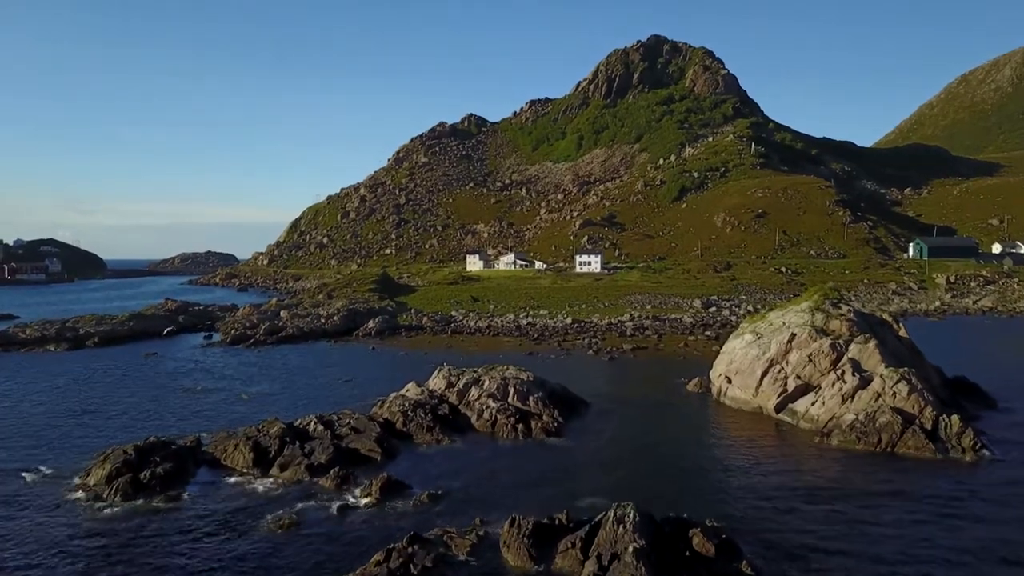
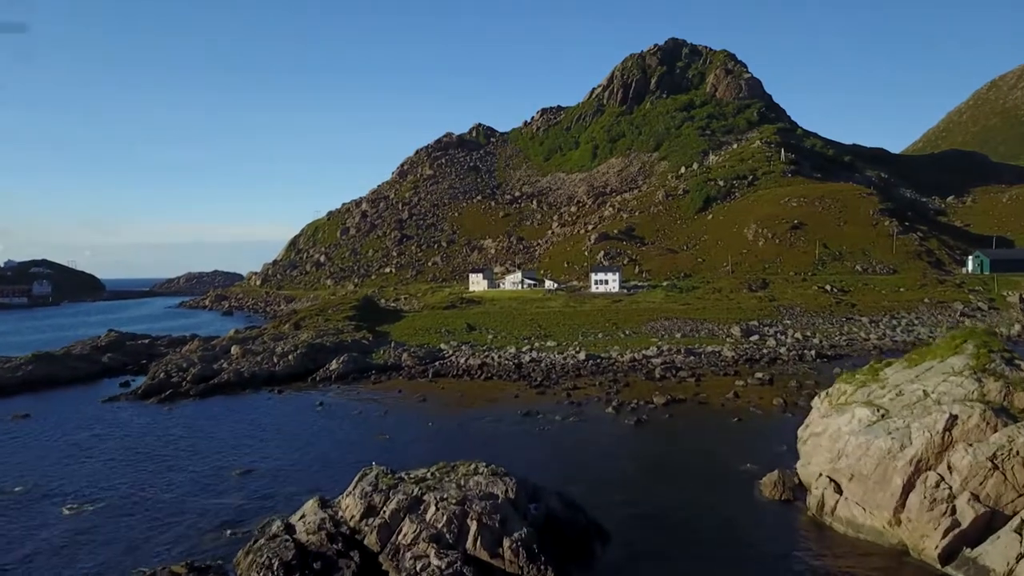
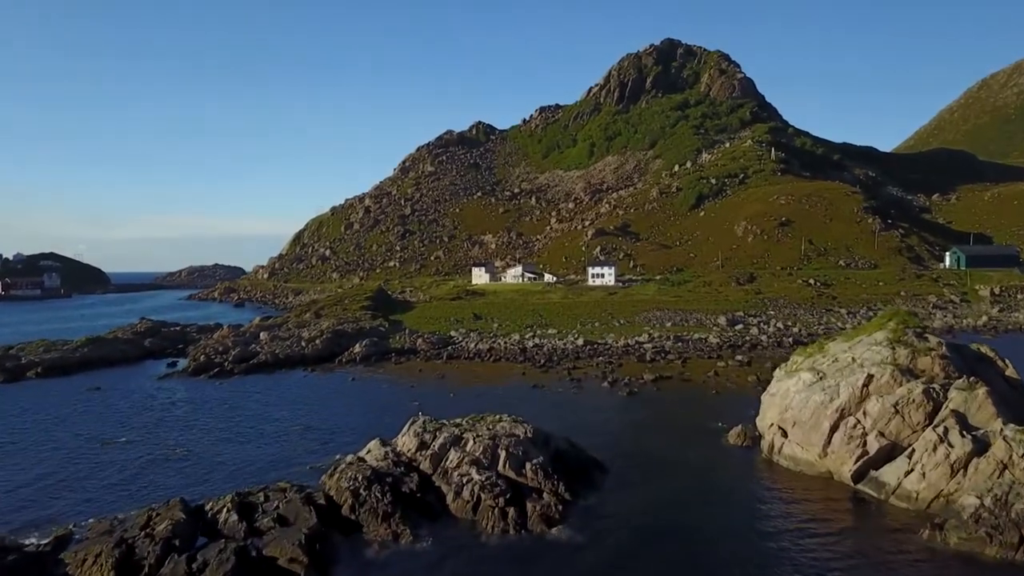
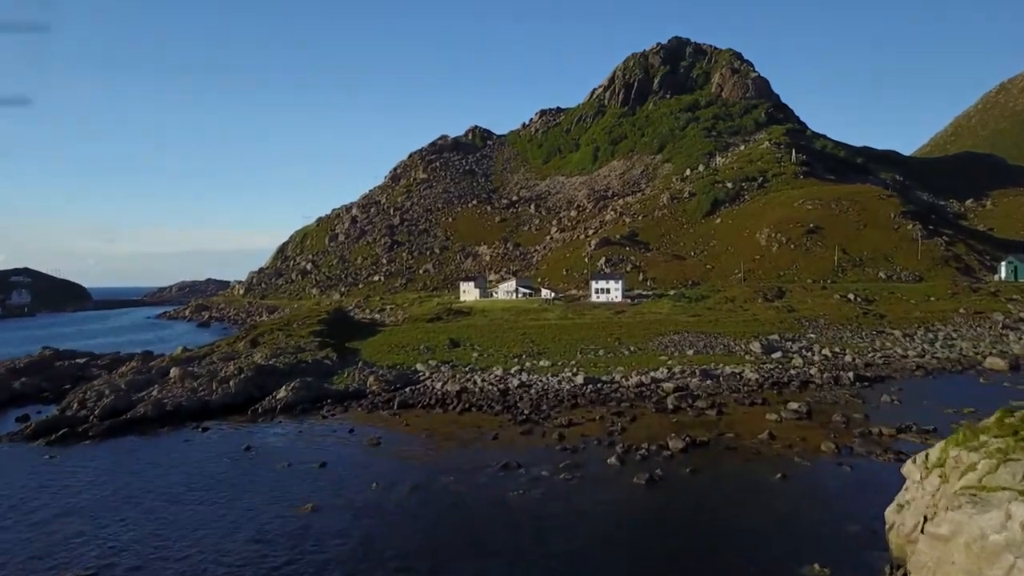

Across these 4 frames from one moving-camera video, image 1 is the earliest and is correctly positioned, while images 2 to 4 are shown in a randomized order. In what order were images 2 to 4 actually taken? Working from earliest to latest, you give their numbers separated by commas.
3, 2, 4
